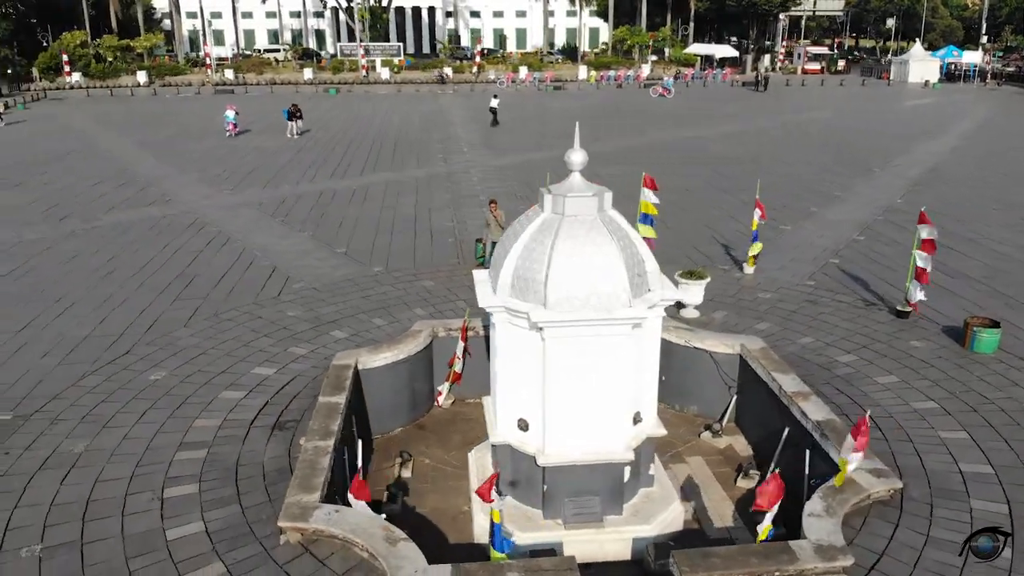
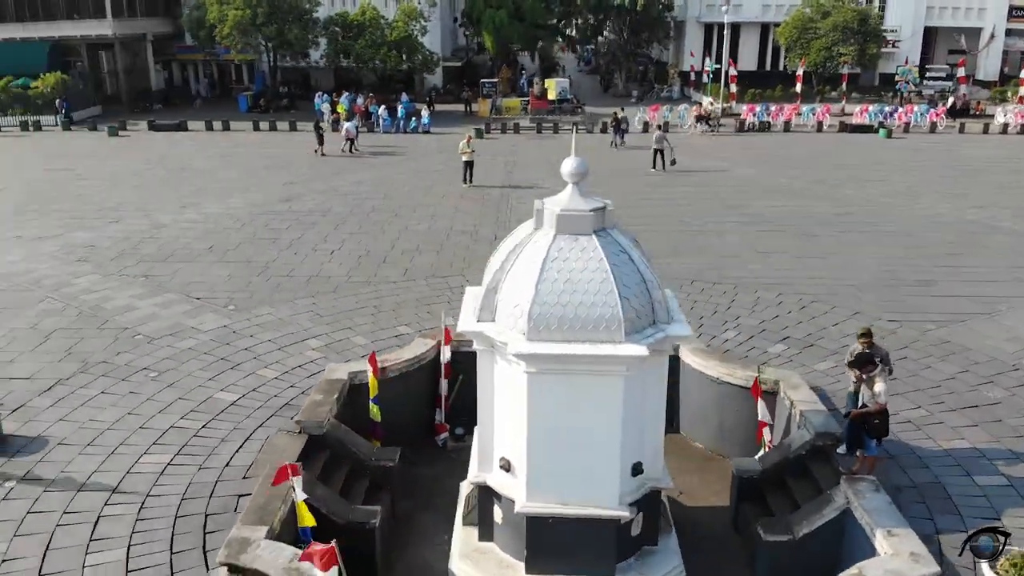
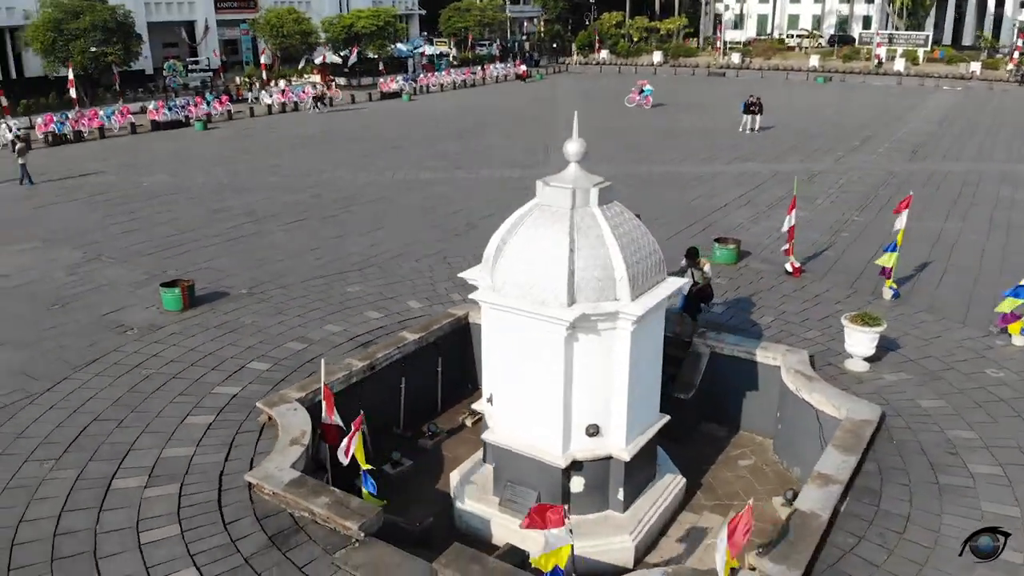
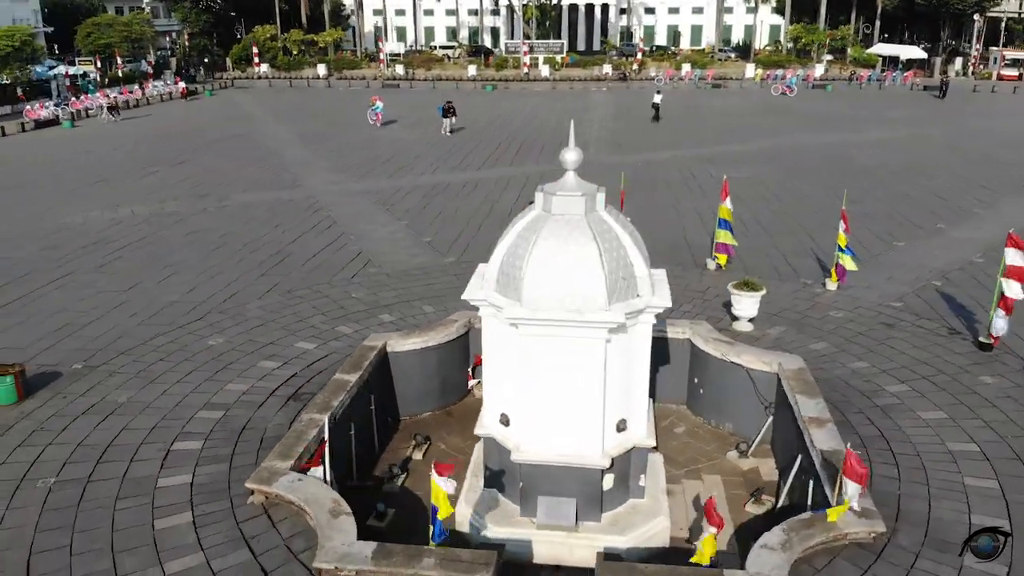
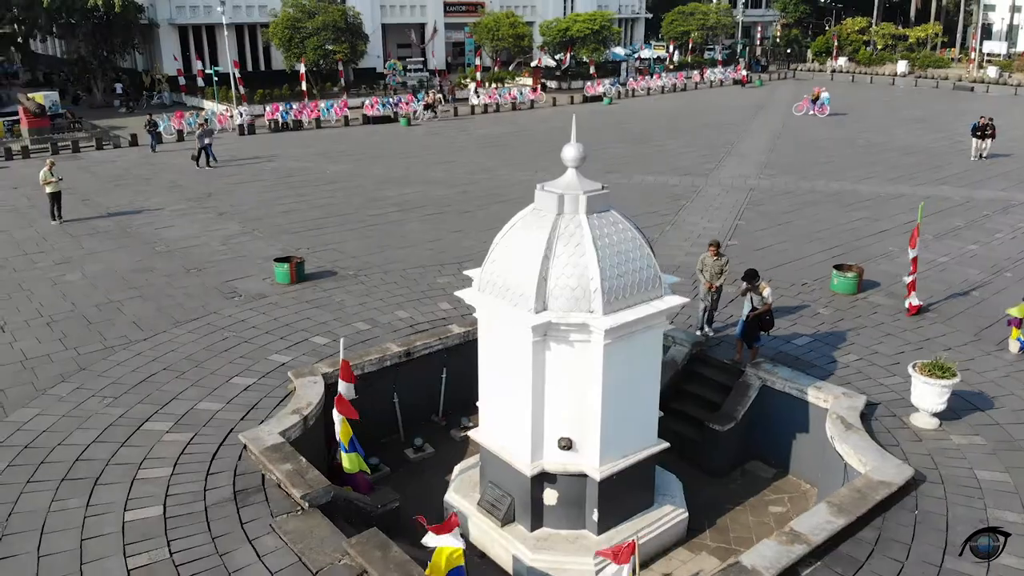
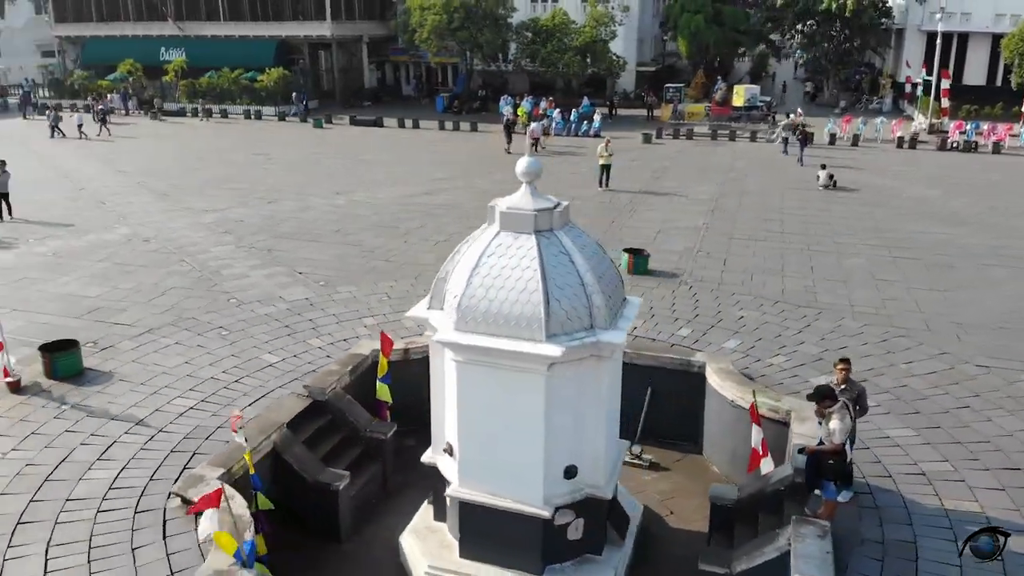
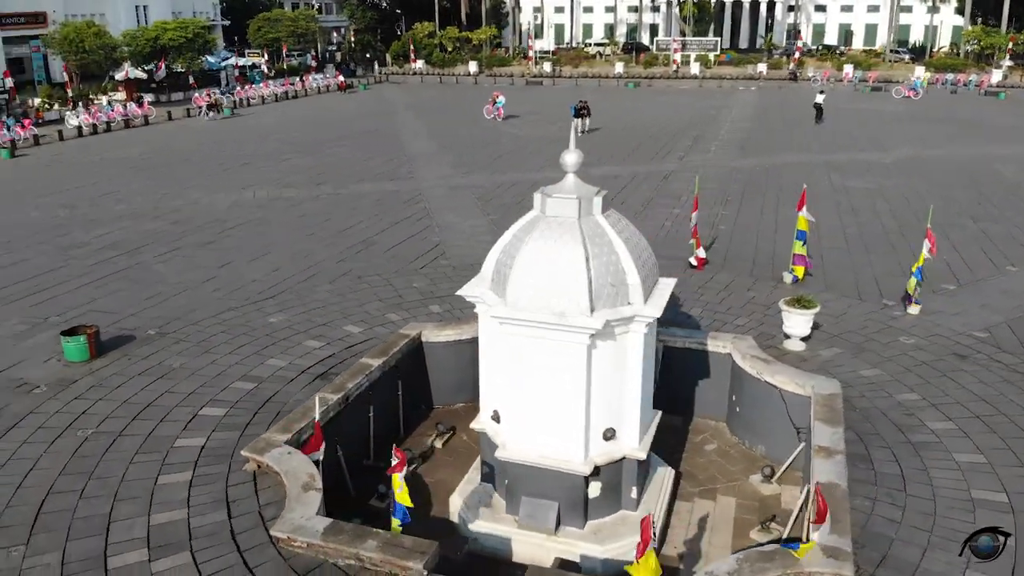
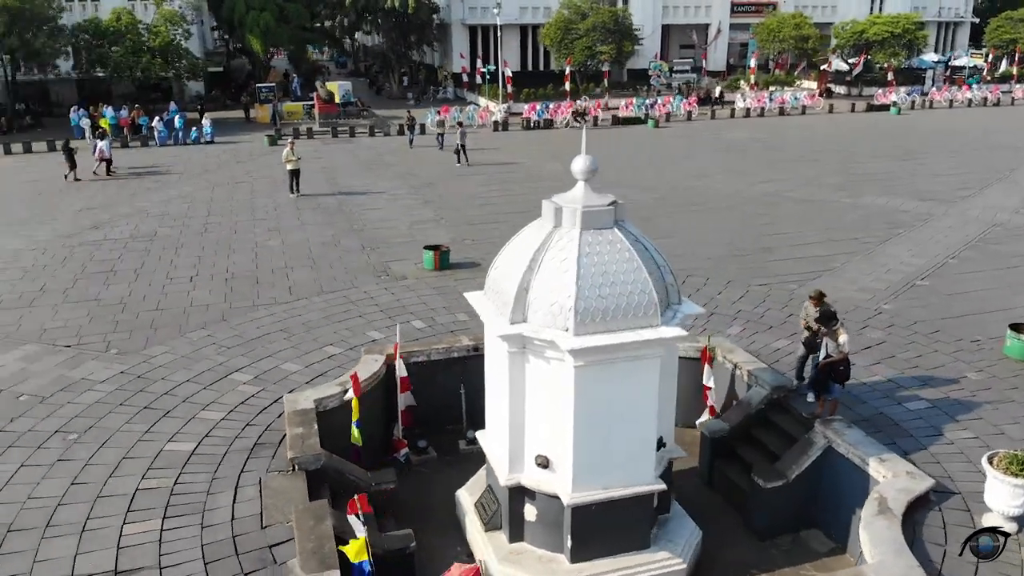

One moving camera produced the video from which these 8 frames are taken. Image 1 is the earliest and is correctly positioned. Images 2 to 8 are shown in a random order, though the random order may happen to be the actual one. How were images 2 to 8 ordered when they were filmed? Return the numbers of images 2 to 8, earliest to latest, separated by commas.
4, 7, 3, 5, 8, 2, 6
